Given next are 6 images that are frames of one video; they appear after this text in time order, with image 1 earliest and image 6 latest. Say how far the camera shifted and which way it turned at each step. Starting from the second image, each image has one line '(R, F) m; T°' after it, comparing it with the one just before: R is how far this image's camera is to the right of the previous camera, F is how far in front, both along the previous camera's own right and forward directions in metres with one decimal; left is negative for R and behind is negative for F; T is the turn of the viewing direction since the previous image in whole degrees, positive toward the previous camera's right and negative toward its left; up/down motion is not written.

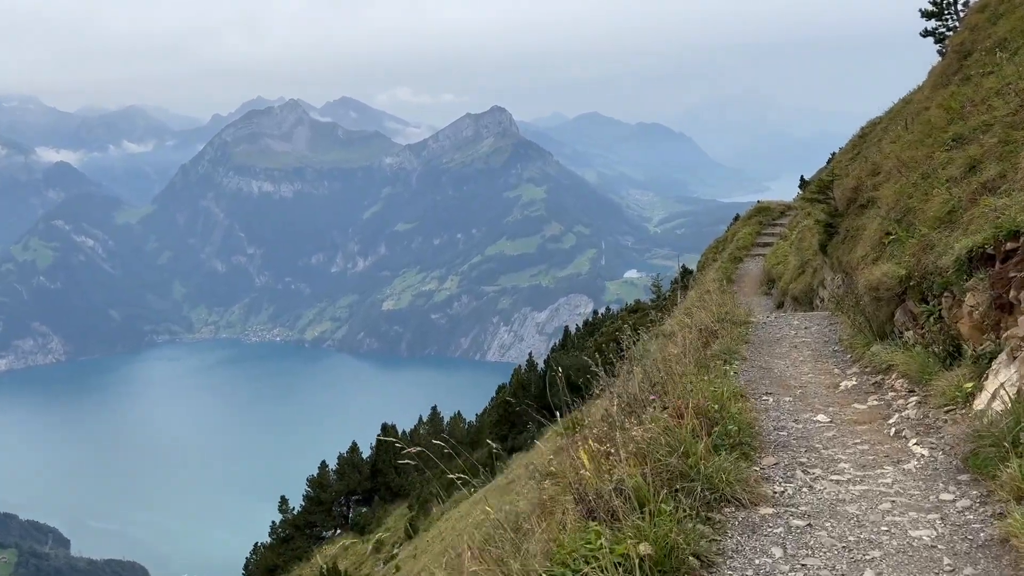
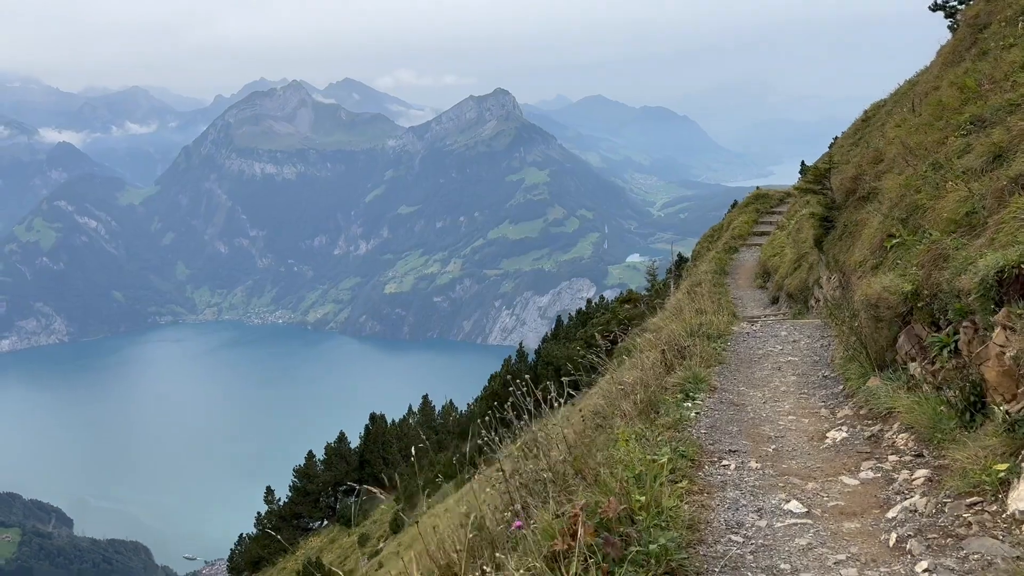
(+1.5, +2.3) m; 0°
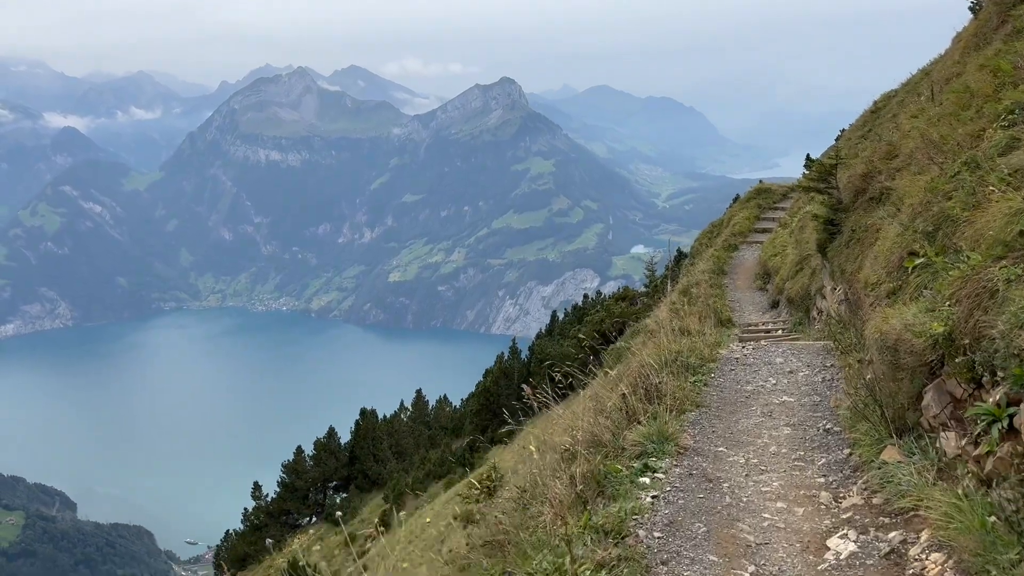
(+1.3, +2.3) m; 0°
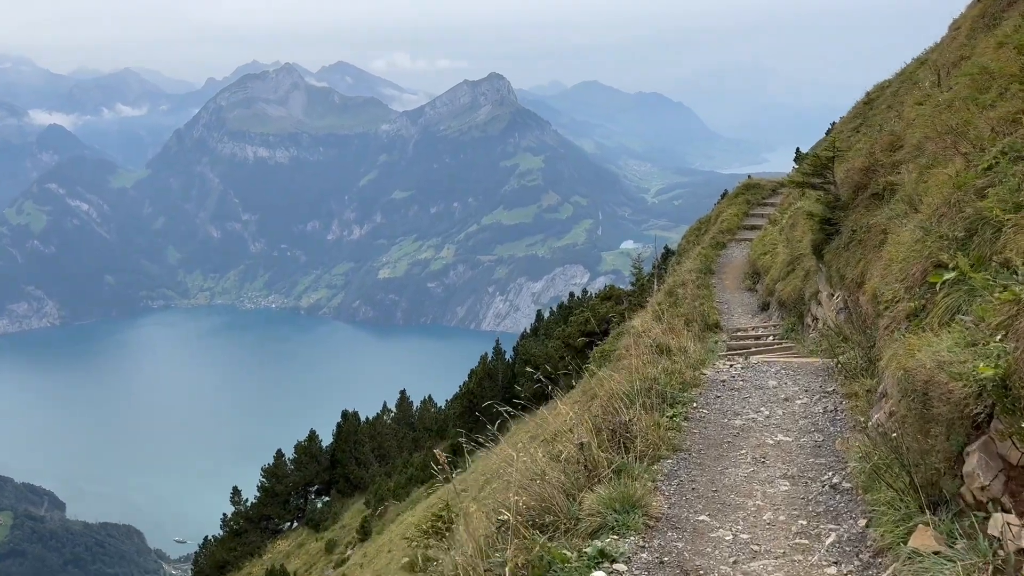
(+0.8, +1.9) m; +1°
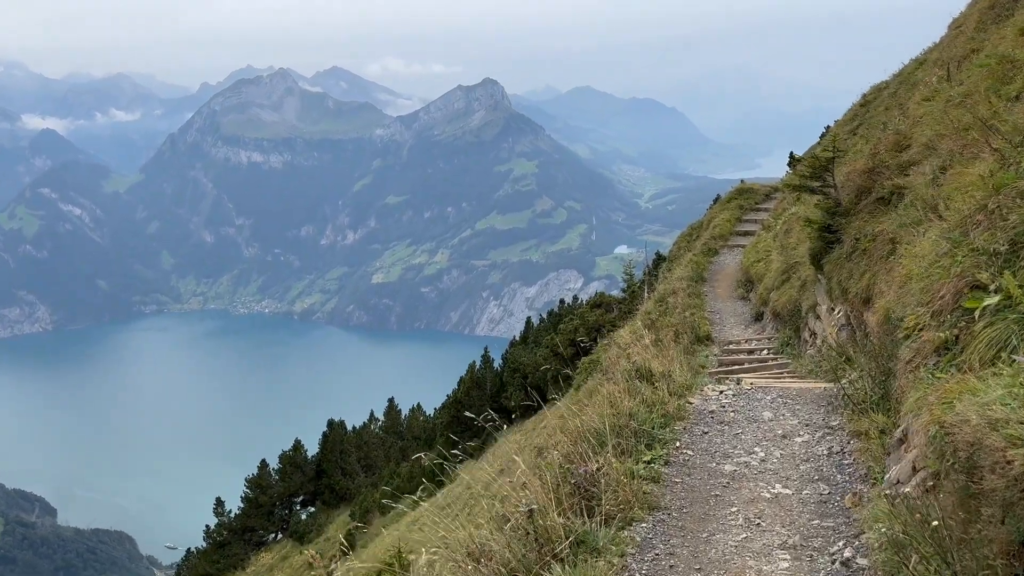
(+0.6, +1.5) m; +1°
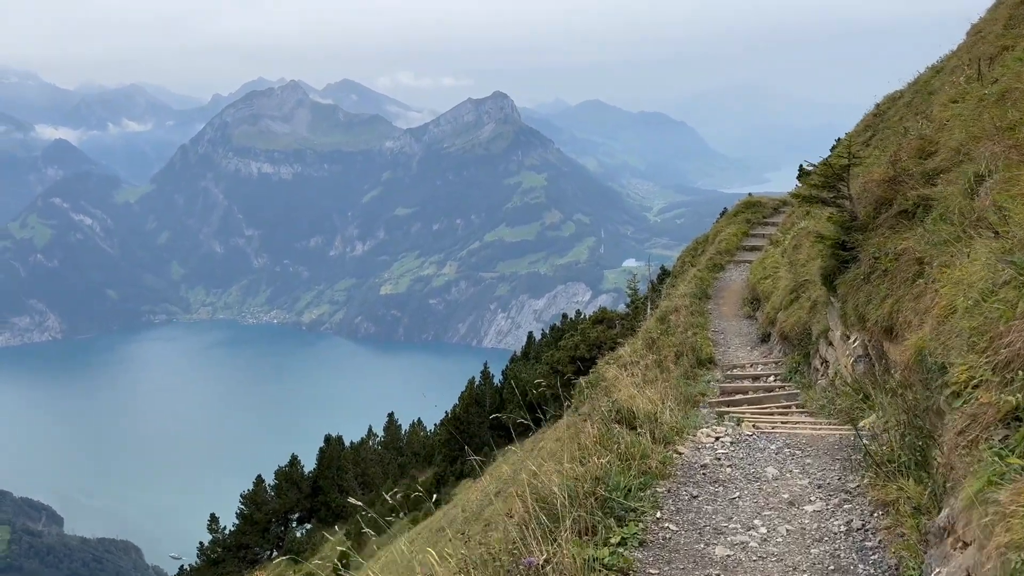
(+0.8, +1.6) m; -1°
